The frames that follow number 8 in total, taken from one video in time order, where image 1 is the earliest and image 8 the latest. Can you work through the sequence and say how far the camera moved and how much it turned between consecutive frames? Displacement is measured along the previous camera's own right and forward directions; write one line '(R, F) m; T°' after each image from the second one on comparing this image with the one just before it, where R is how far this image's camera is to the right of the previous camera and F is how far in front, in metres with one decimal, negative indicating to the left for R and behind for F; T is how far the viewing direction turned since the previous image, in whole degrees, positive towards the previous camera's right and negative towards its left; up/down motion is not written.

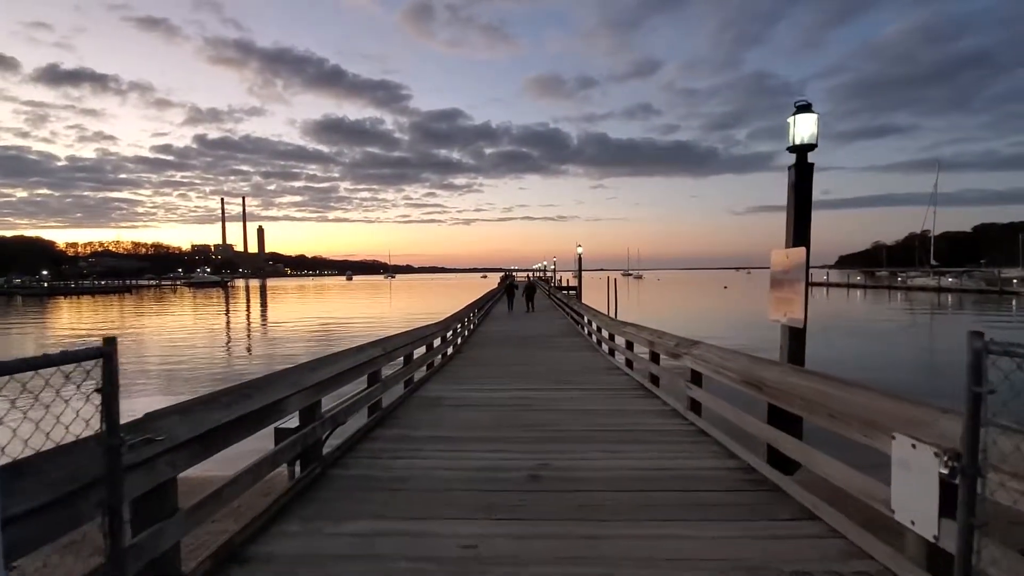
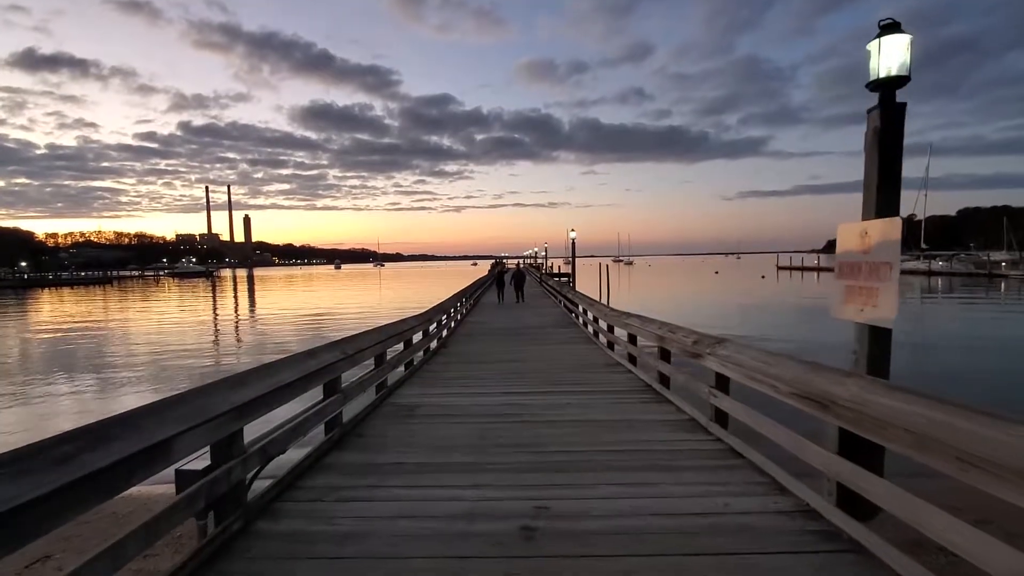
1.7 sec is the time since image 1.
(+0.1, +1.2) m; +1°
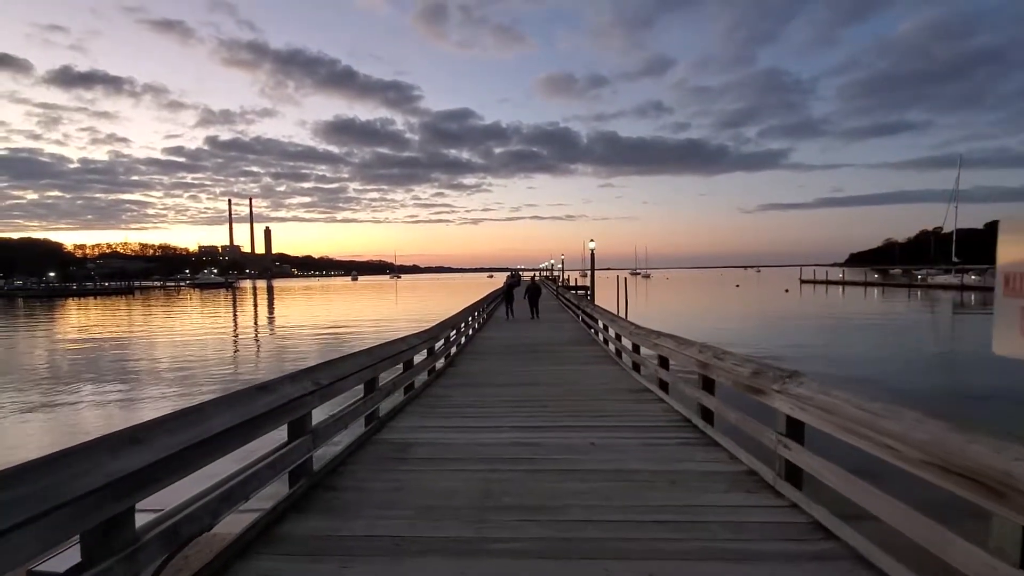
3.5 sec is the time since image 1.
(0.0, +1.1) m; -2°
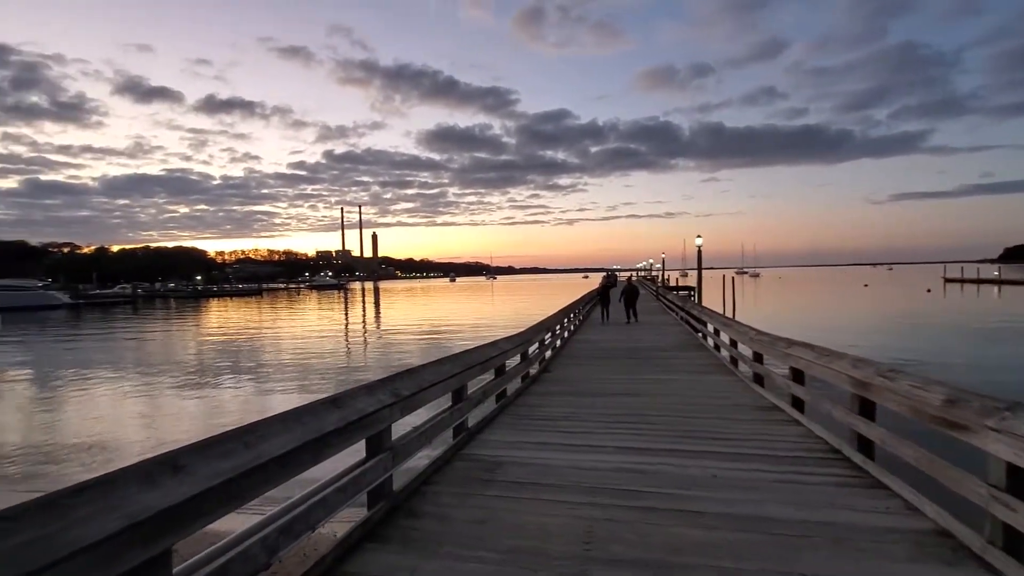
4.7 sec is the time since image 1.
(-0.1, +0.7) m; -11°
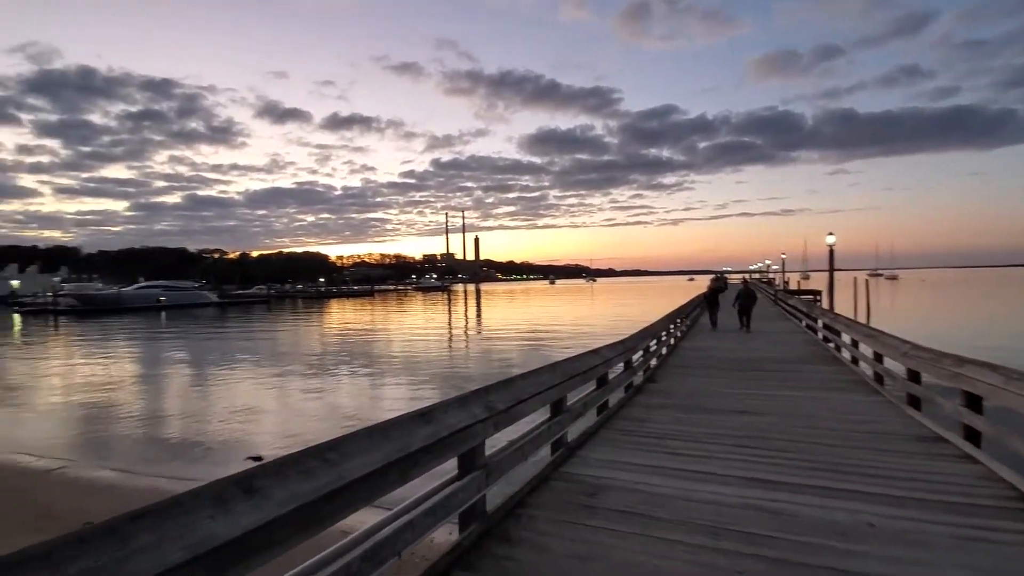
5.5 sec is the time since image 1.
(0.0, +0.4) m; -11°
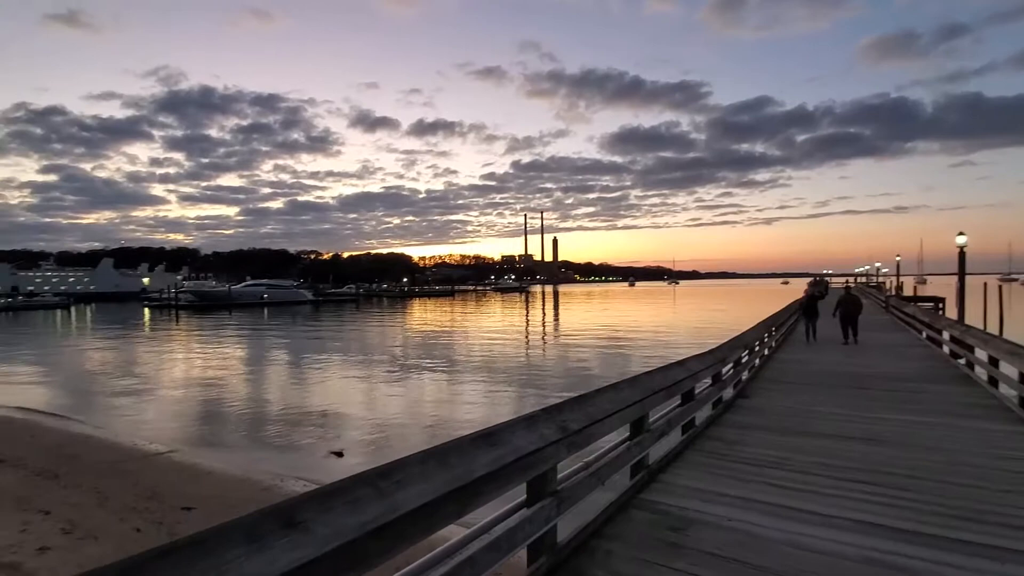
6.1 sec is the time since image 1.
(0.0, +0.3) m; -9°
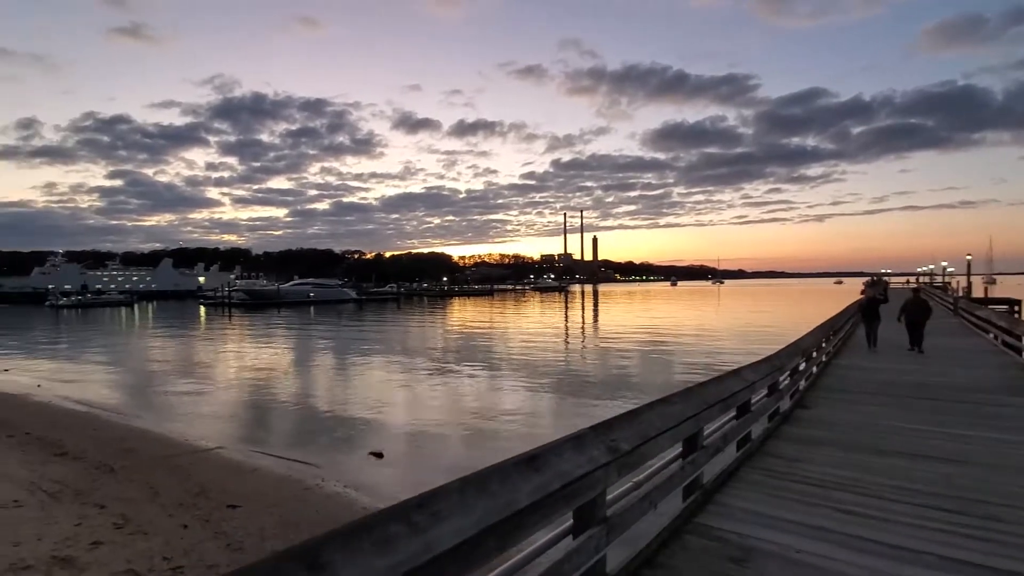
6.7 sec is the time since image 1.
(0.0, +0.2) m; -4°
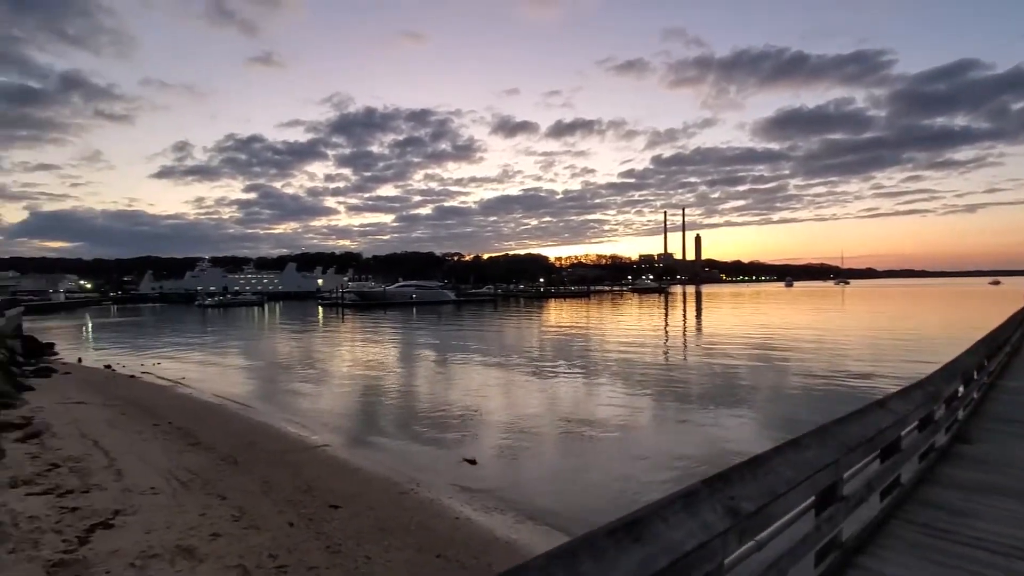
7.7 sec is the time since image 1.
(0.0, +0.4) m; -11°
